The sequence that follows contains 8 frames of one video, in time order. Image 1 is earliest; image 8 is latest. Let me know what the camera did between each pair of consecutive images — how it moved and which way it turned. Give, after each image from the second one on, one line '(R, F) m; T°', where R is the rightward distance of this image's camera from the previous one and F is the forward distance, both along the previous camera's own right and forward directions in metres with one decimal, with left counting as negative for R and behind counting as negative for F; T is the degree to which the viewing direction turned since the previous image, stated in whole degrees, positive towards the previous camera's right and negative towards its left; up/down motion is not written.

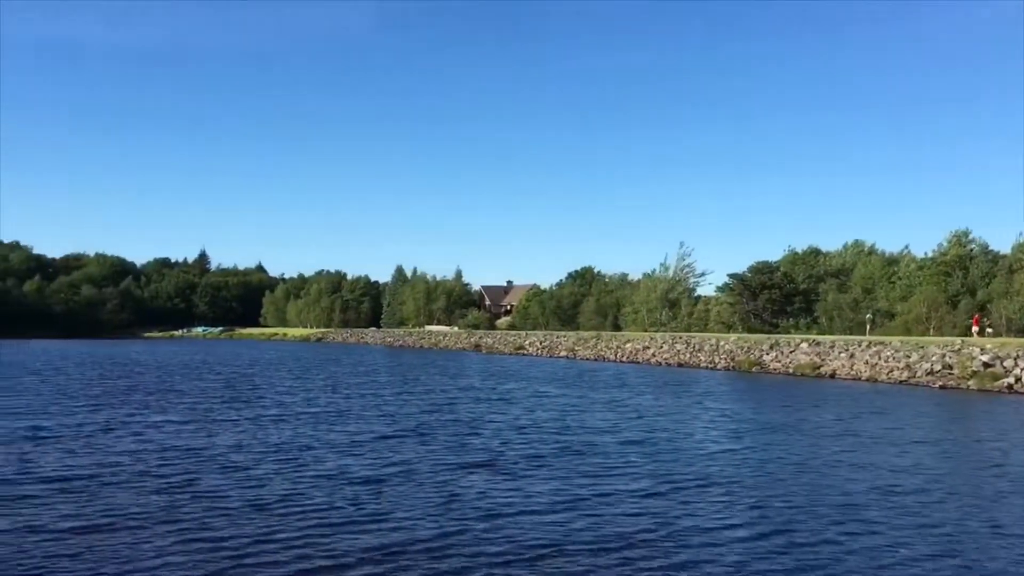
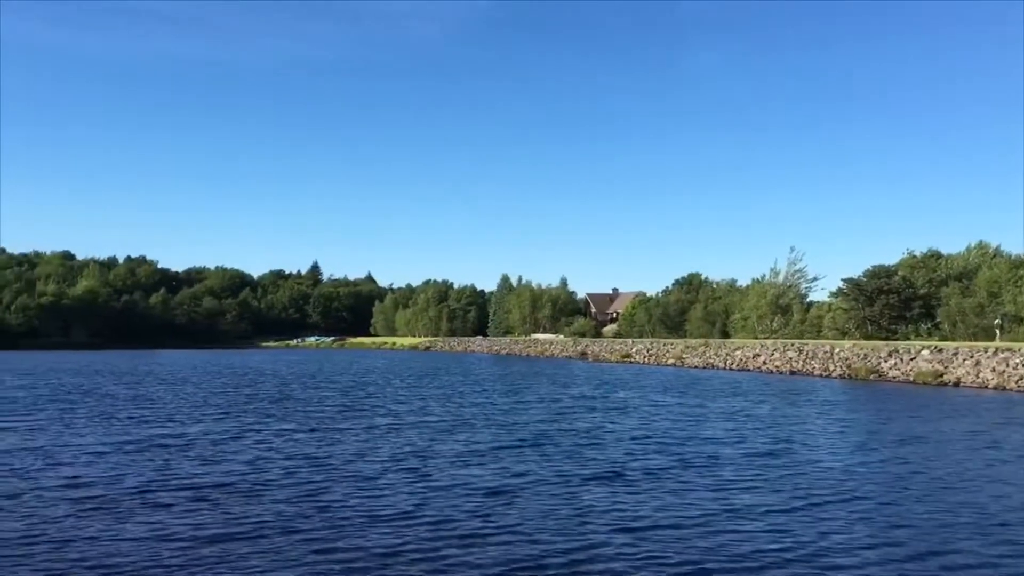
(-0.4, +0.6) m; -6°
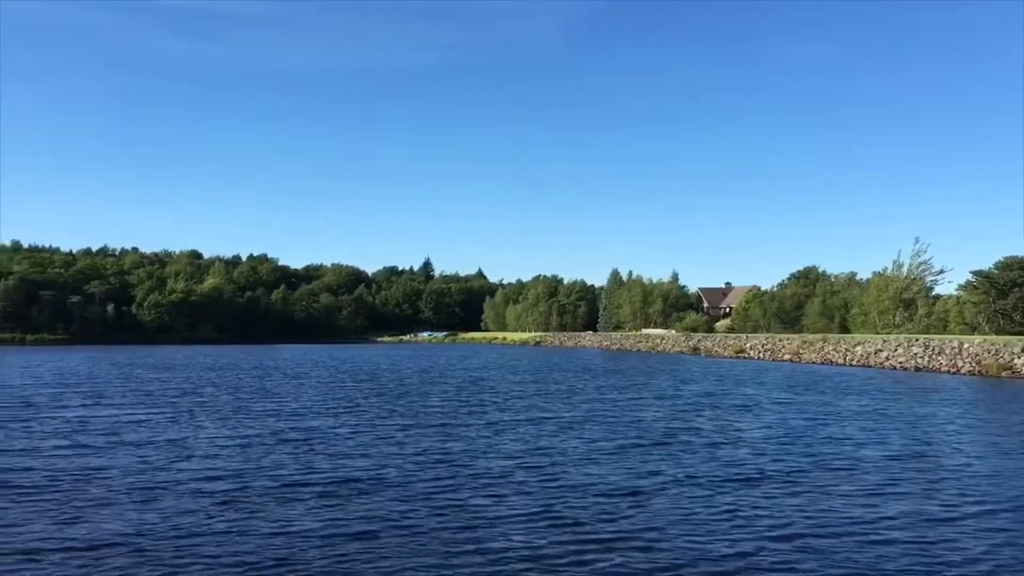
(-0.4, +0.8) m; -7°
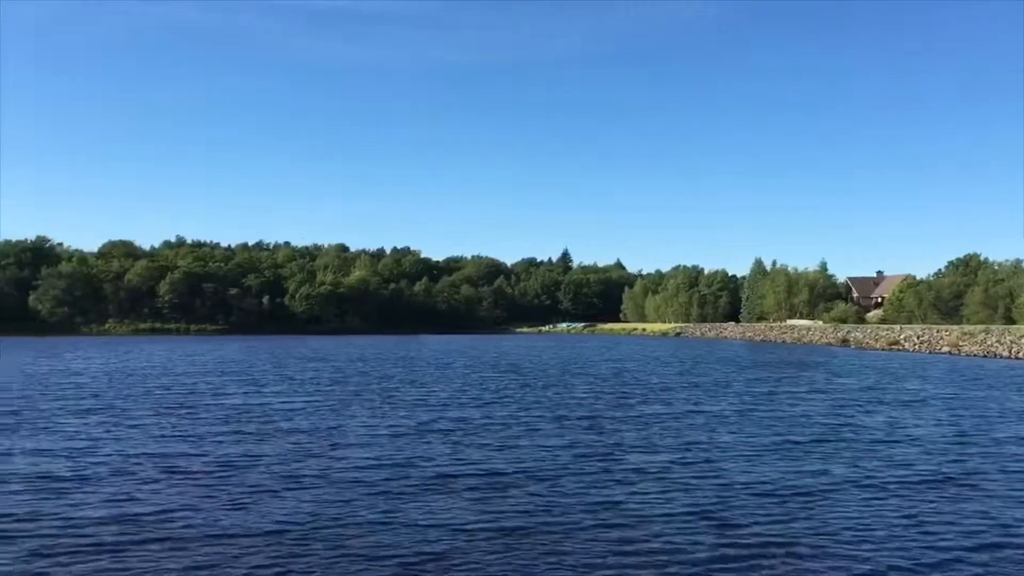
(-0.3, +0.7) m; -8°
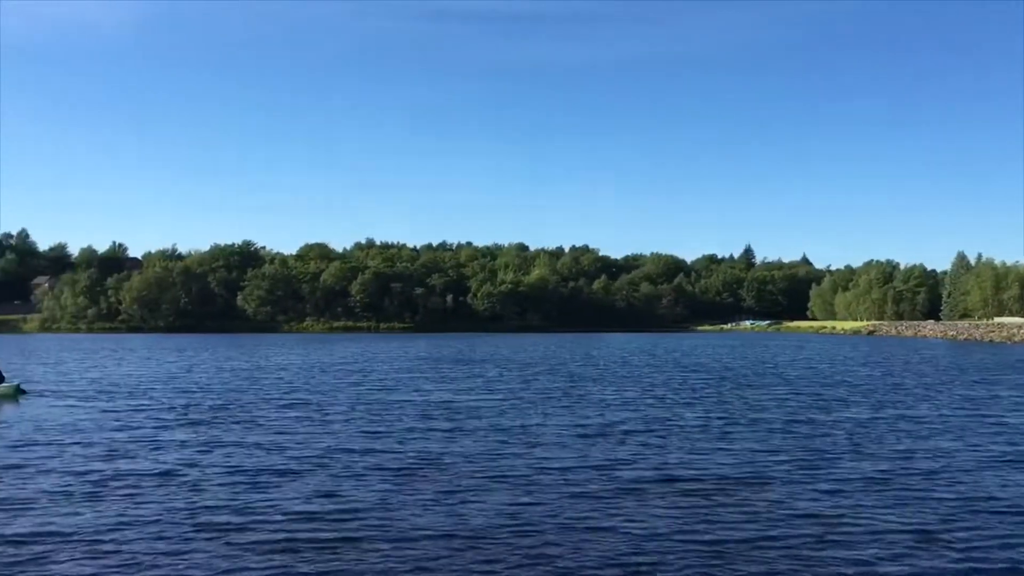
(-0.3, +0.7) m; -11°
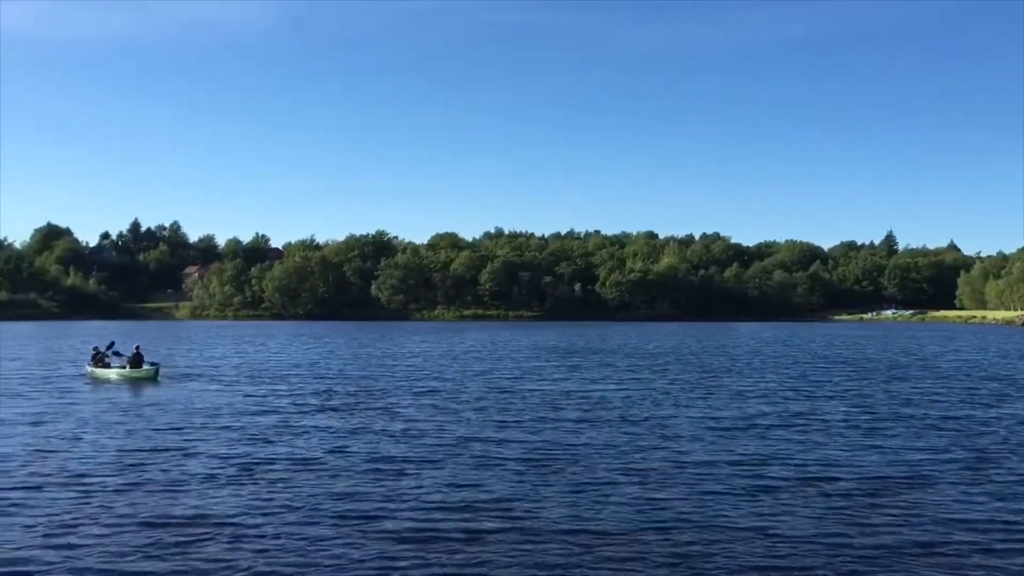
(-0.1, +0.7) m; -8°
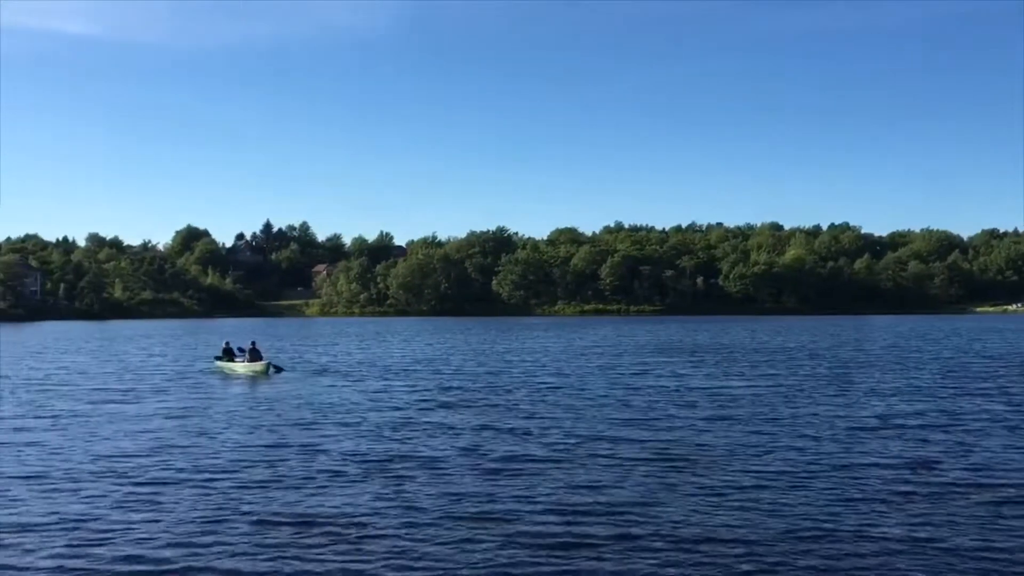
(0.0, +0.9) m; -7°
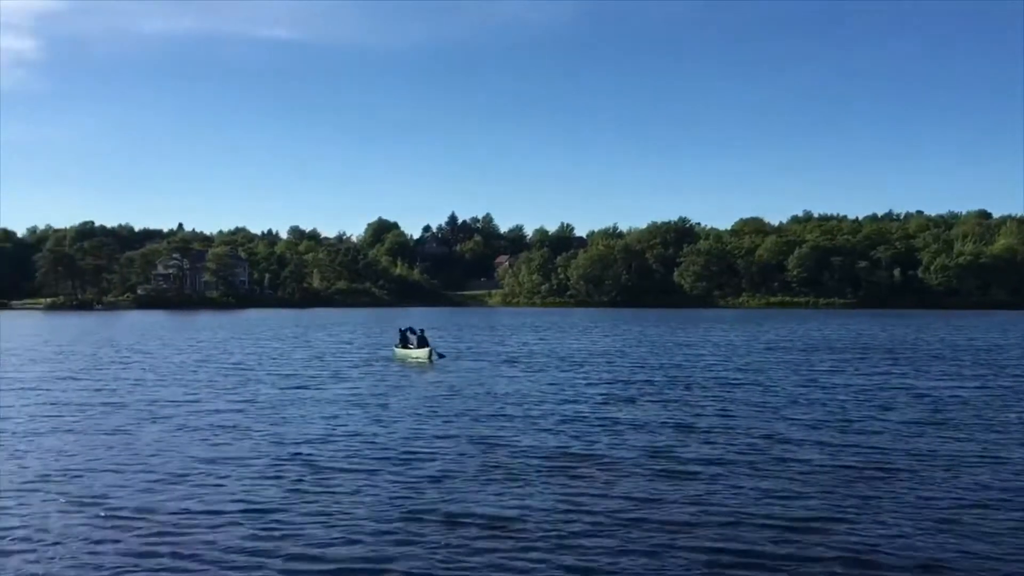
(0.0, +1.1) m; -11°
